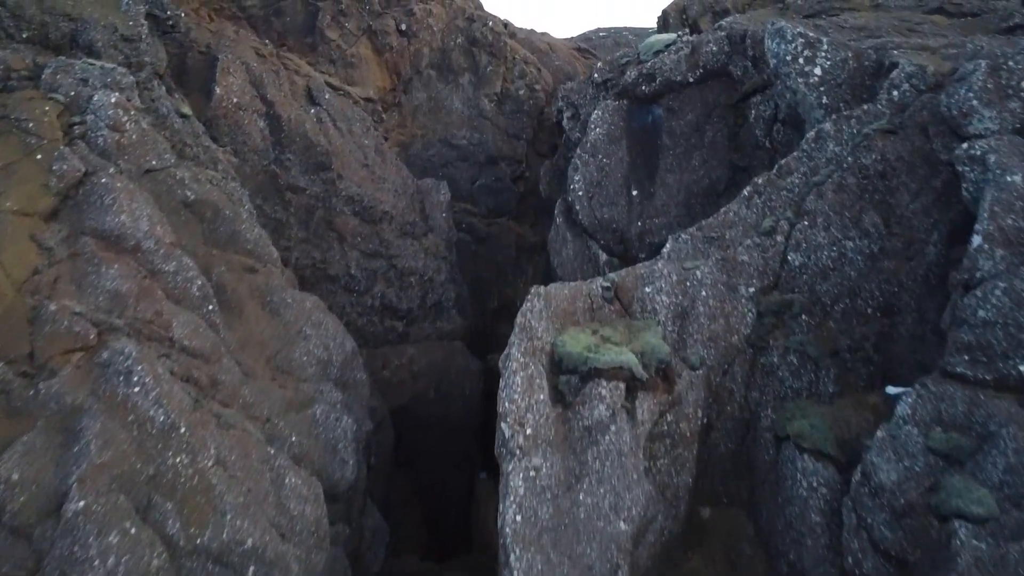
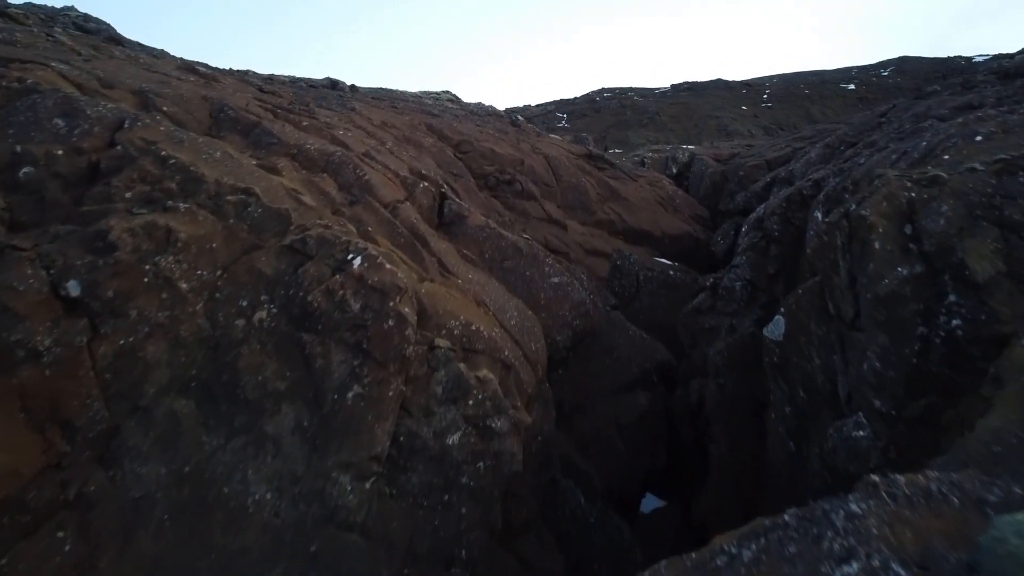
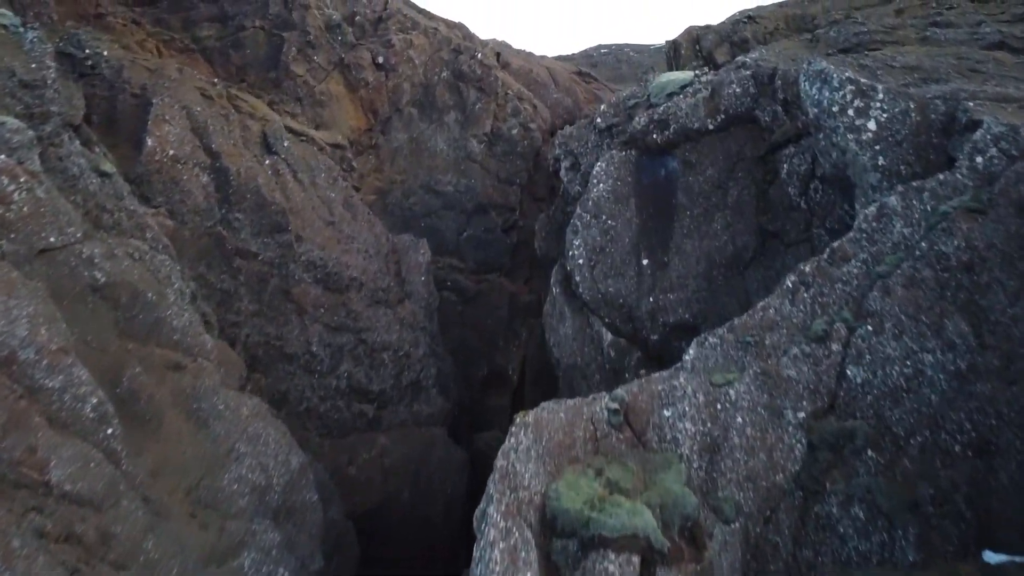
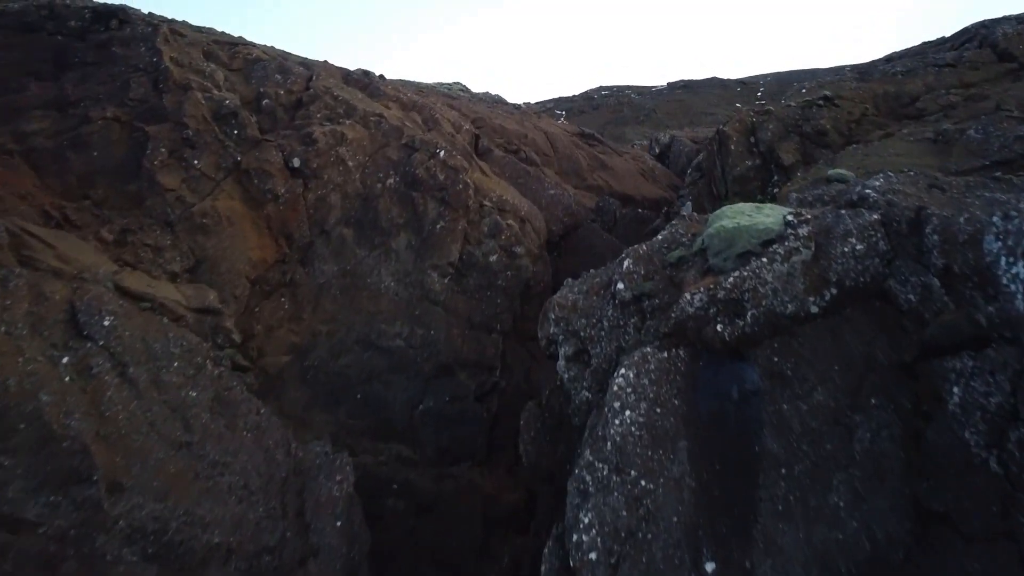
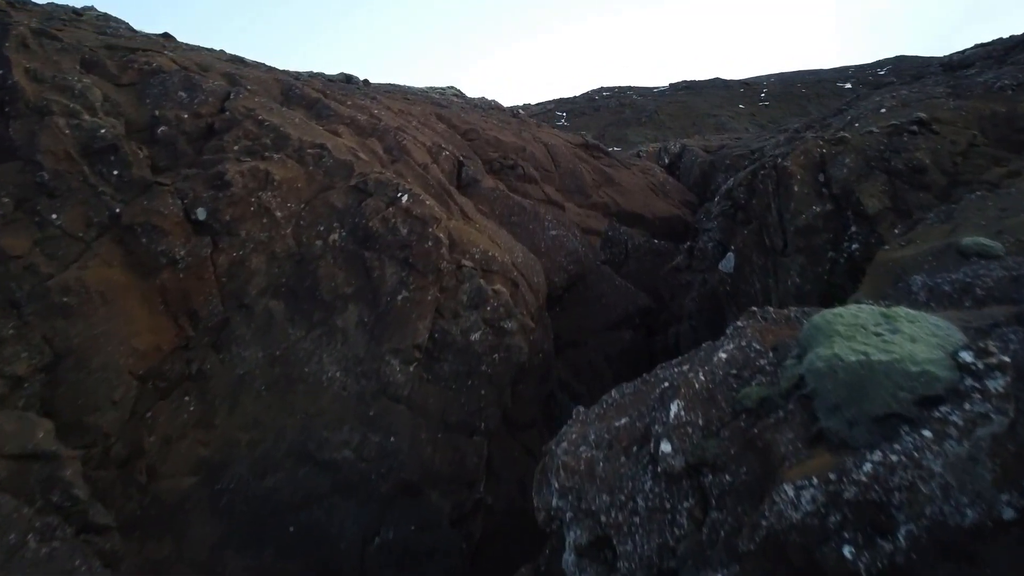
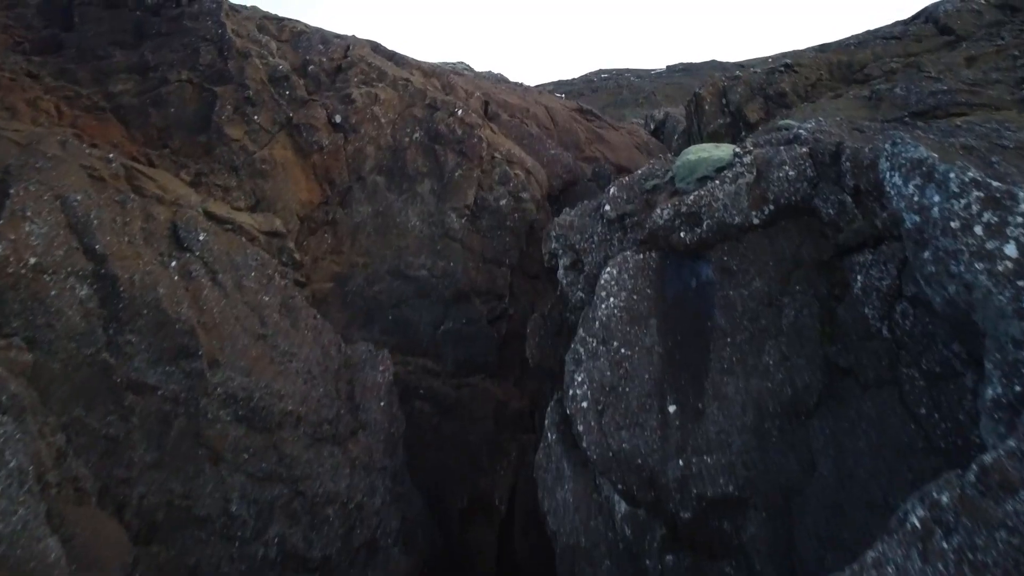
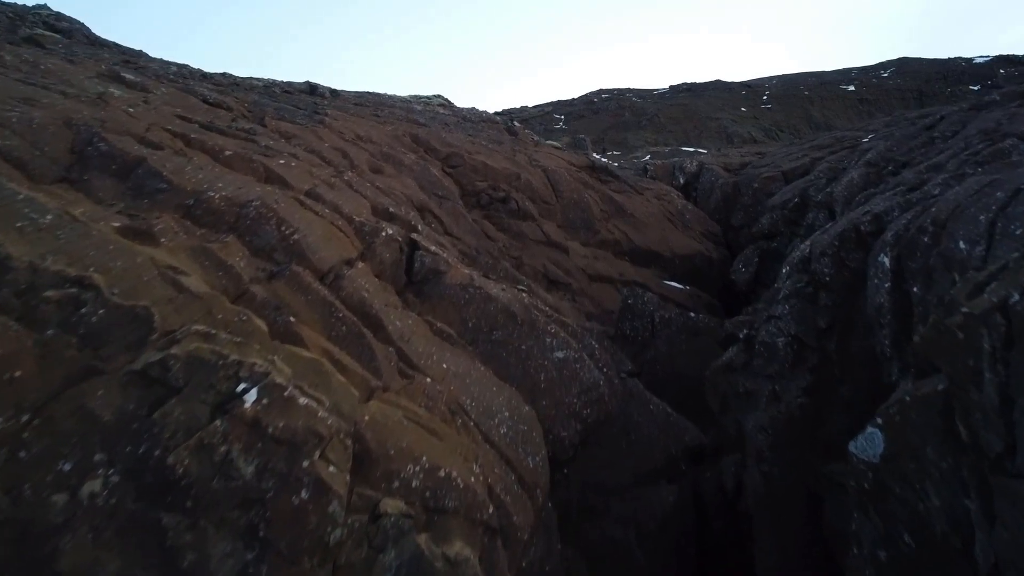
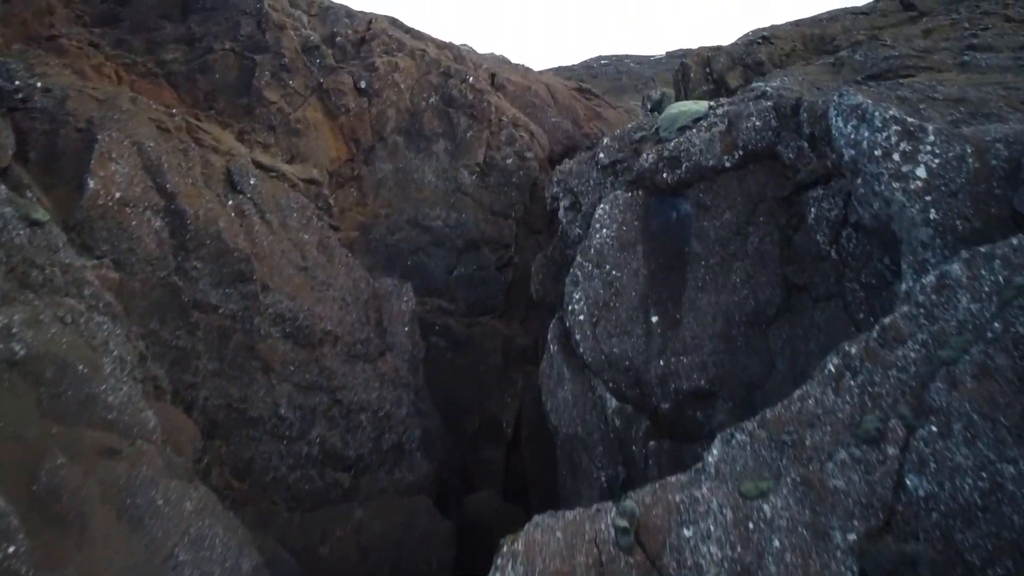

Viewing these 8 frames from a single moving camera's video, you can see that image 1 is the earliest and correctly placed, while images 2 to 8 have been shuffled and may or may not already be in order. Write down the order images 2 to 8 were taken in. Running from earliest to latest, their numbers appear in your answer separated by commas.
3, 8, 6, 4, 5, 2, 7
